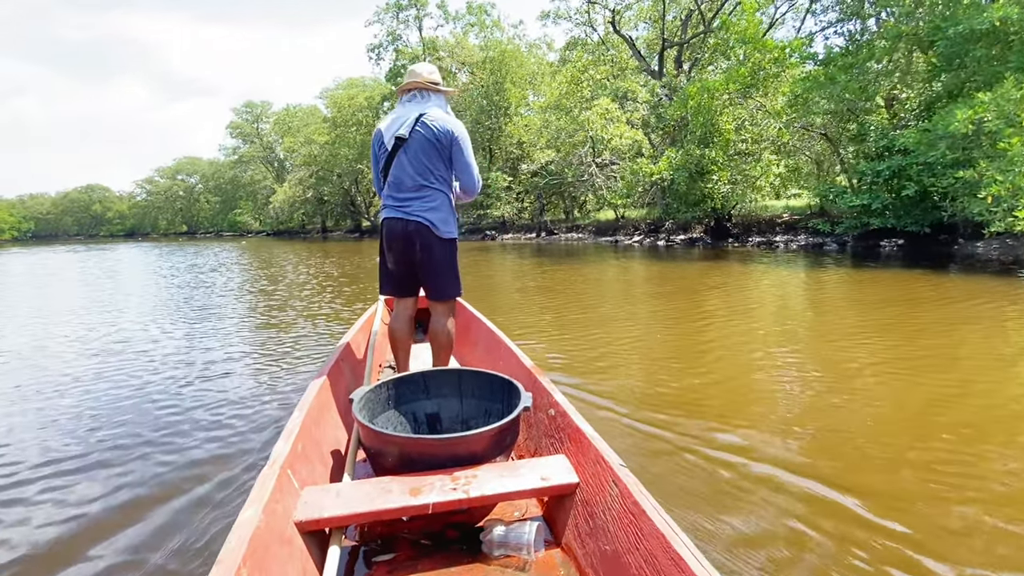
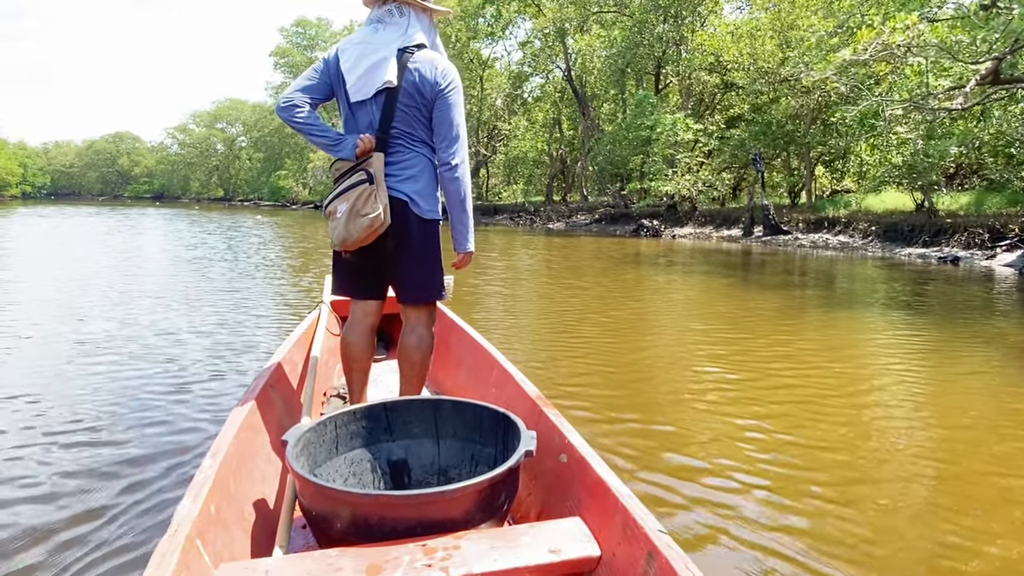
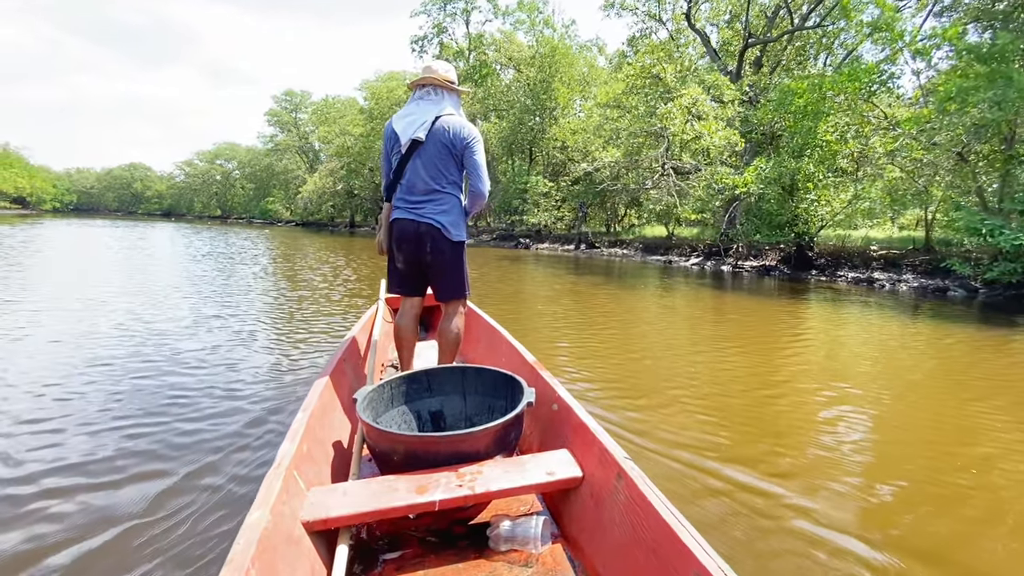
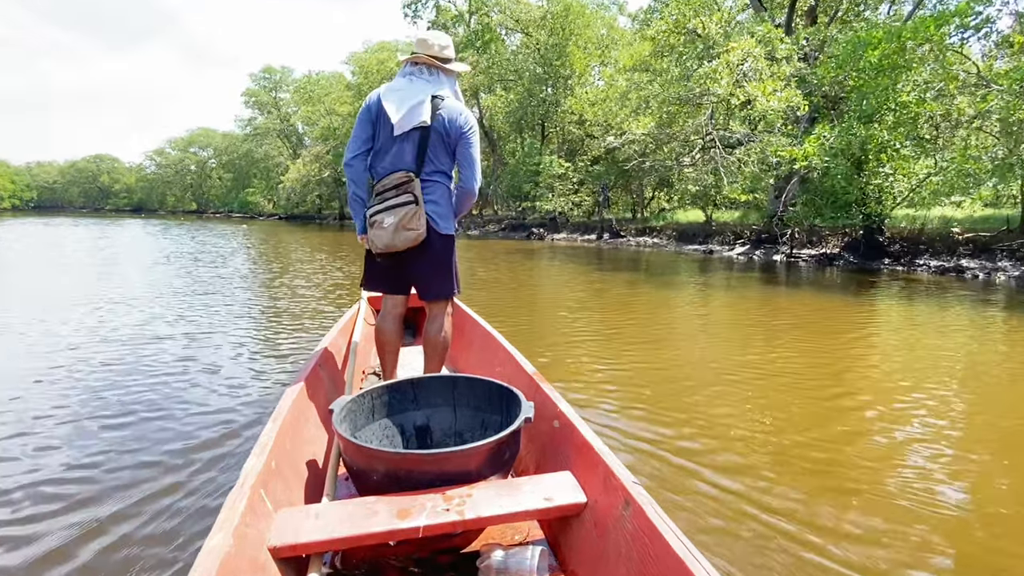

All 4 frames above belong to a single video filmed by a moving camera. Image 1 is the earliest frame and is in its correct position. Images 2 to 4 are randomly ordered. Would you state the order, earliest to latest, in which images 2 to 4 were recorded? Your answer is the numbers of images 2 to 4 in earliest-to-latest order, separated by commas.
3, 4, 2
